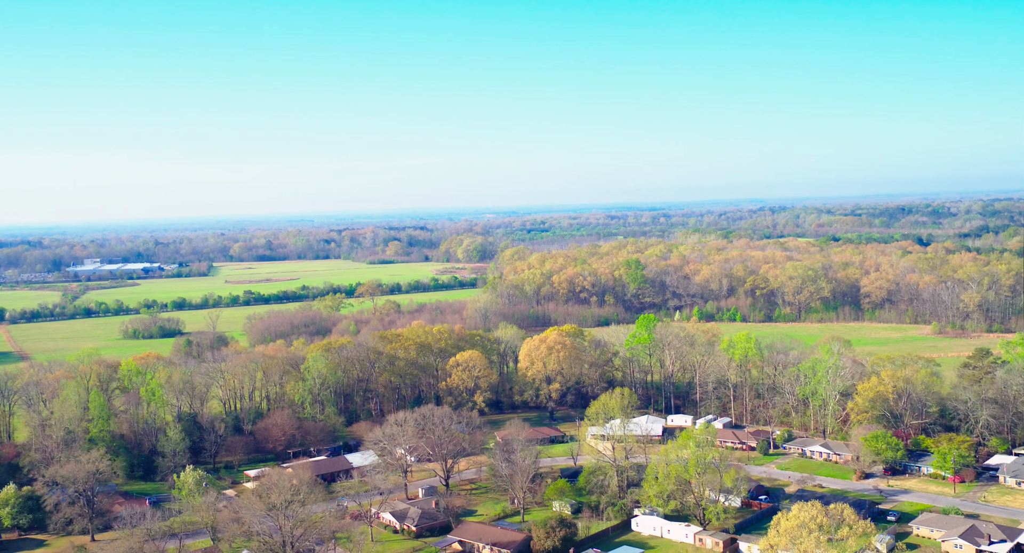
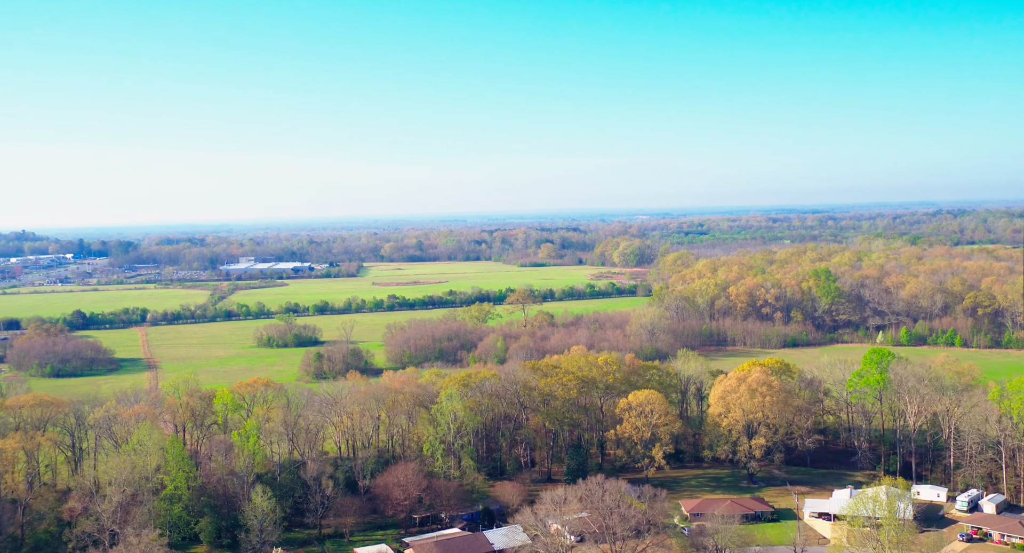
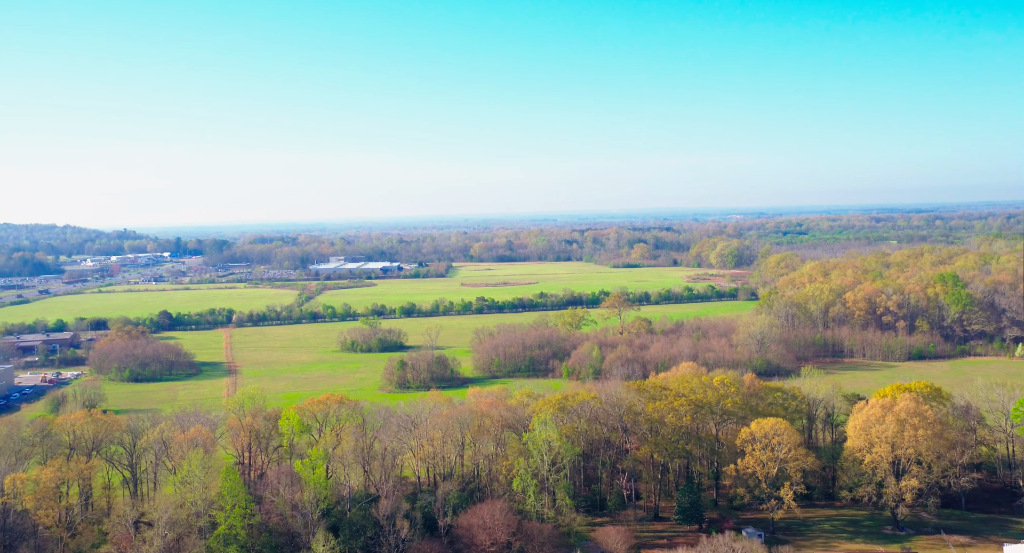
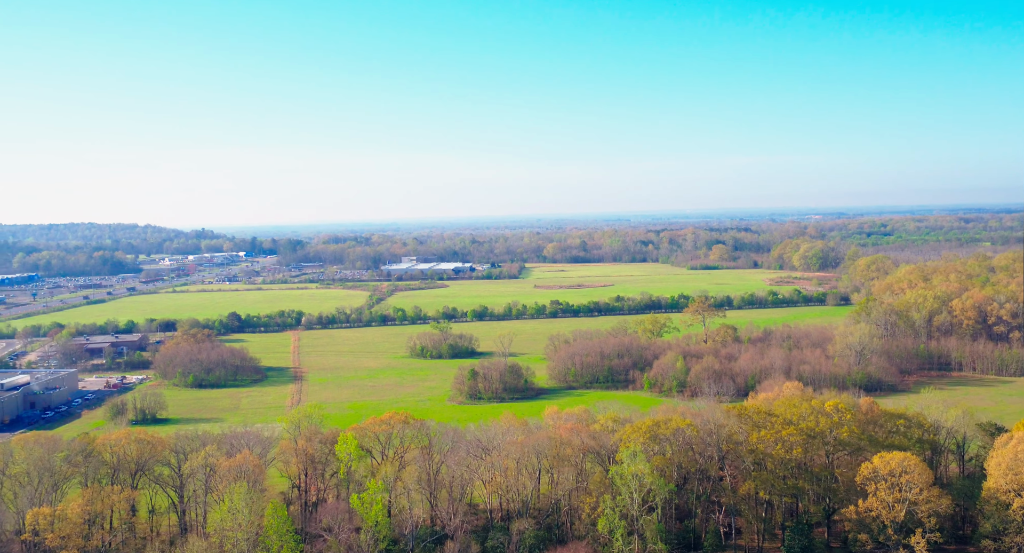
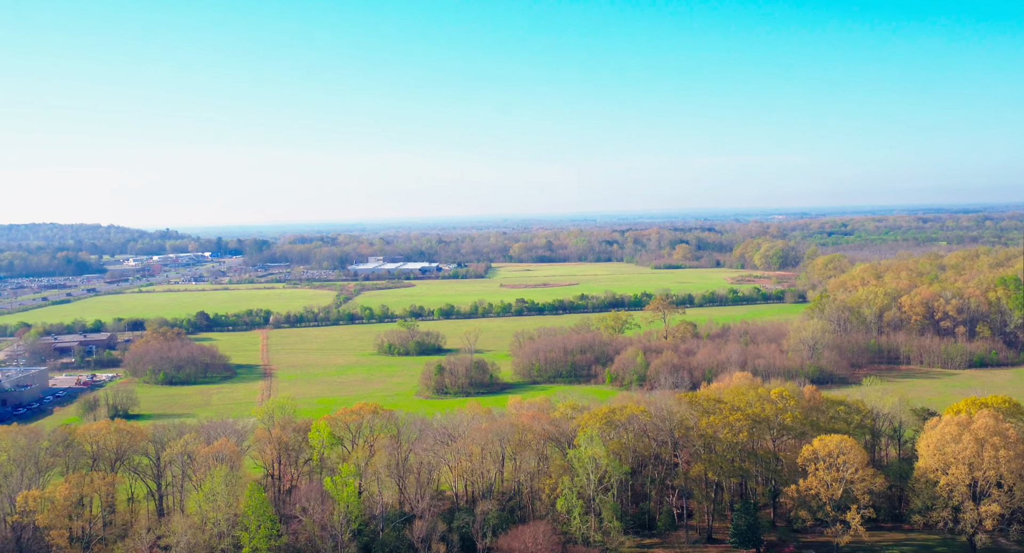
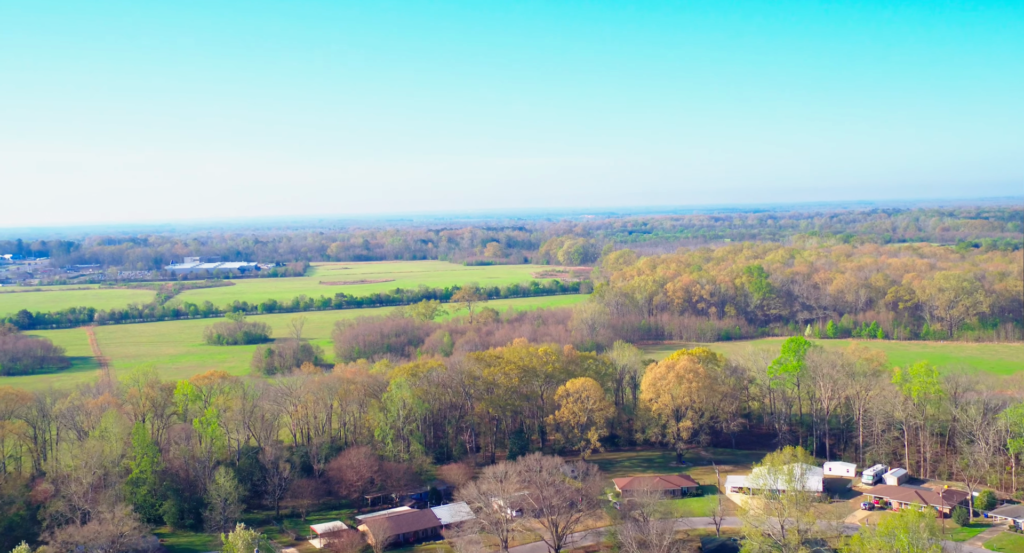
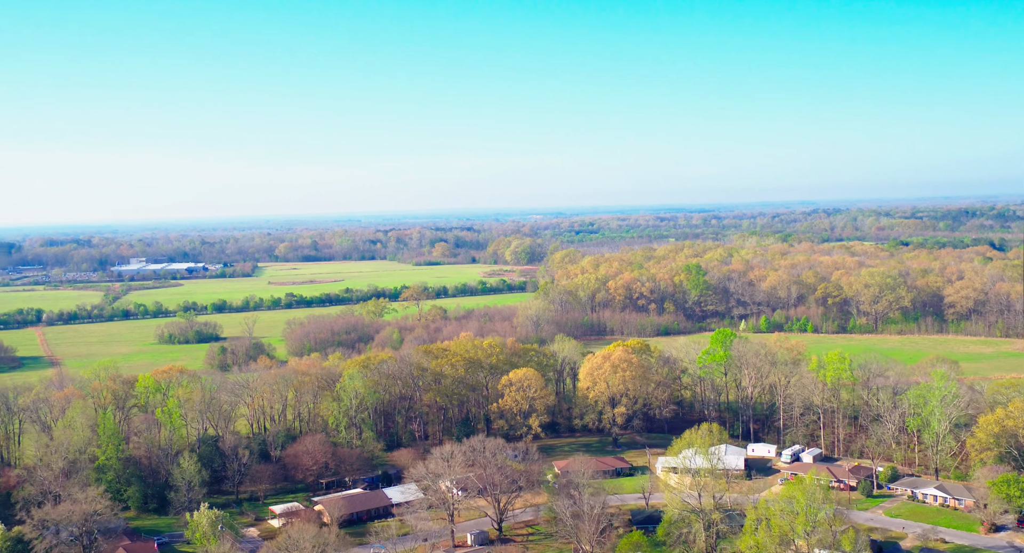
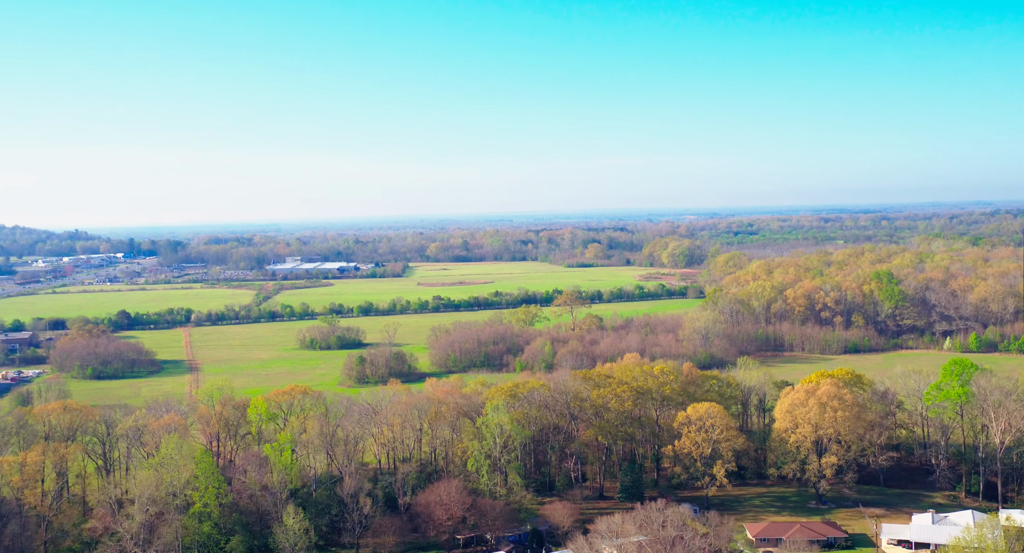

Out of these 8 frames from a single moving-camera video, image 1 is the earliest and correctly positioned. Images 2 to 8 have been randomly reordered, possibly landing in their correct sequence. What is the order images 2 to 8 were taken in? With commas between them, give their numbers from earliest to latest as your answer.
7, 6, 2, 8, 3, 5, 4
